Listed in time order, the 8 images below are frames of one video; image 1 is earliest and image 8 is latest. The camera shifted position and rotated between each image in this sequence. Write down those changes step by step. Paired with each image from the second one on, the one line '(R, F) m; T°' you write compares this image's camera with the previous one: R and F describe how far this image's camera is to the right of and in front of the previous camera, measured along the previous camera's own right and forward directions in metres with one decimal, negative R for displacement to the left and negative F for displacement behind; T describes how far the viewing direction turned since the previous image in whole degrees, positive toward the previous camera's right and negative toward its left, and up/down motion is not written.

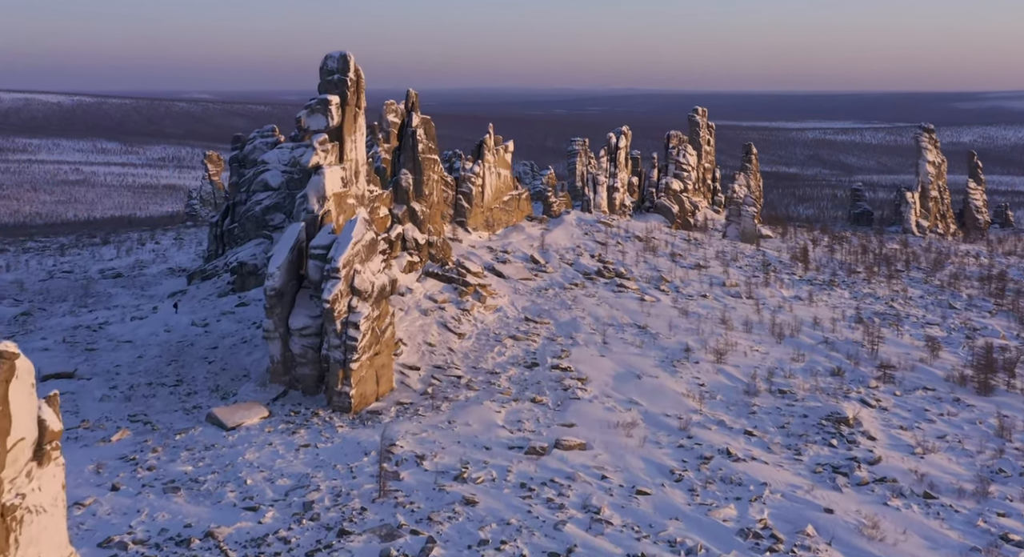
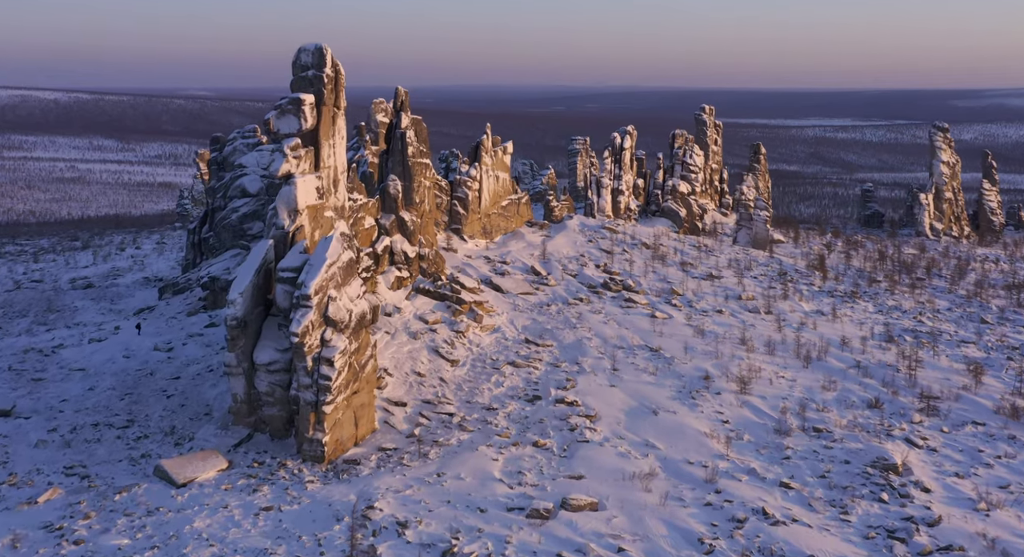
(0.0, +2.6) m; 0°
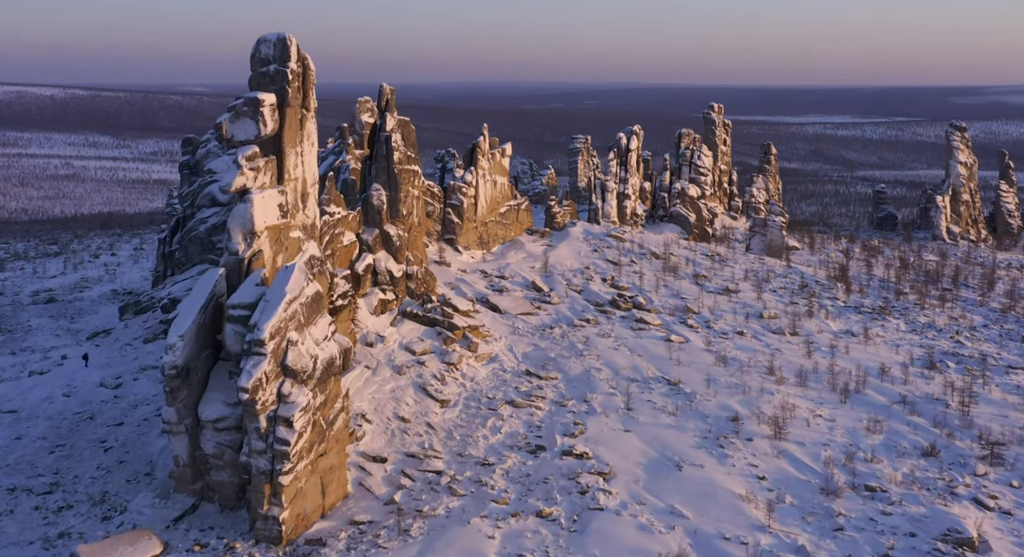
(0.0, +3.0) m; 0°
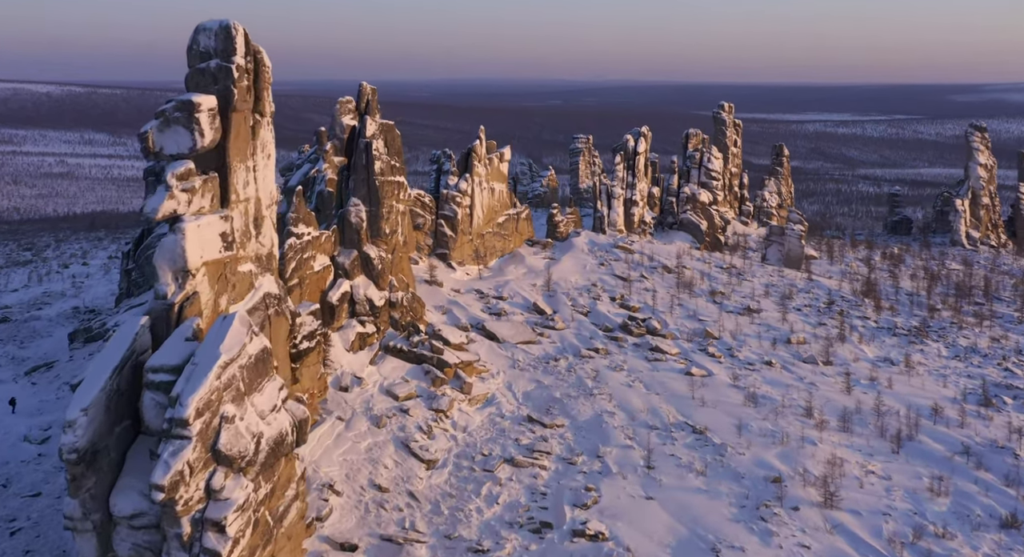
(0.0, +3.1) m; 0°
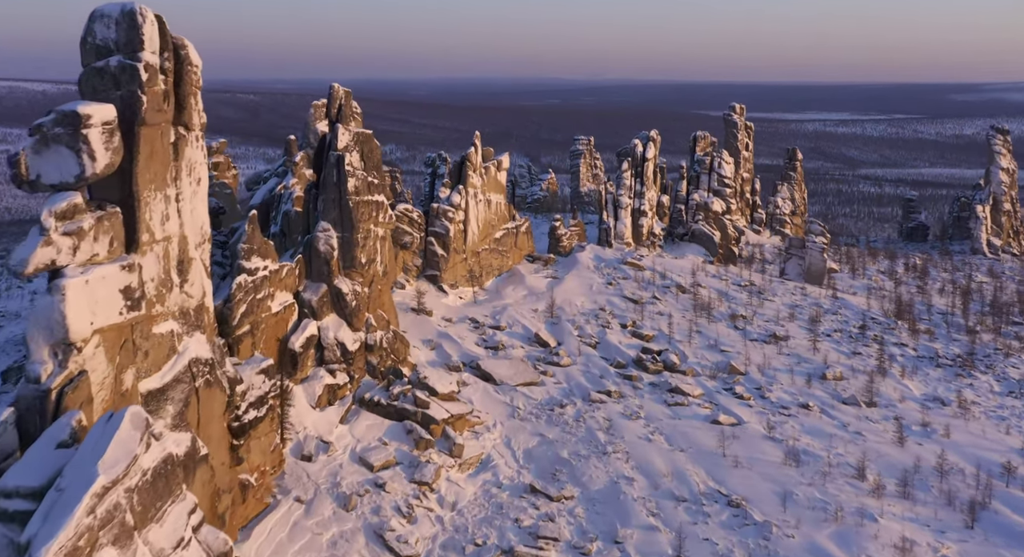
(0.0, +3.2) m; 0°
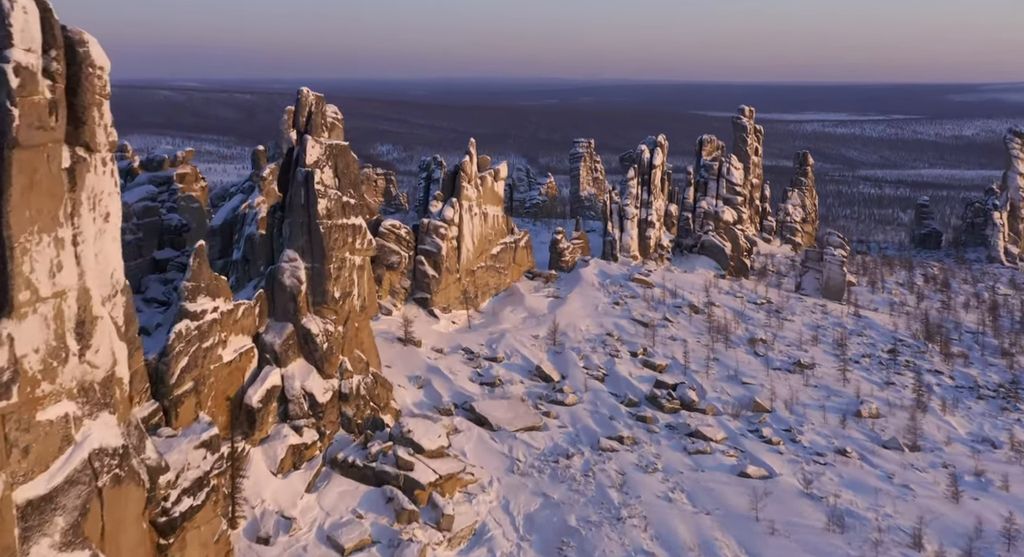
(0.0, +2.5) m; 0°
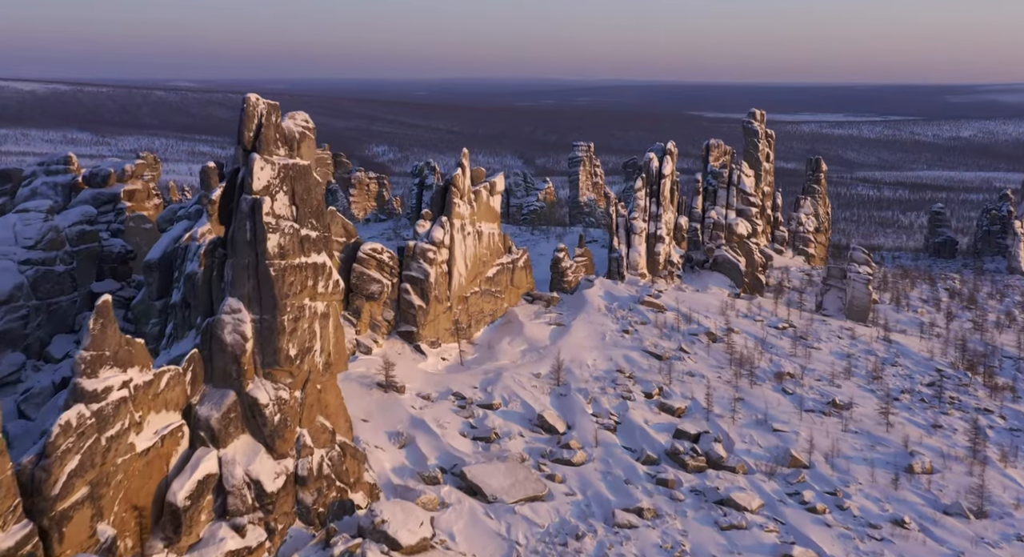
(0.0, +2.9) m; 0°
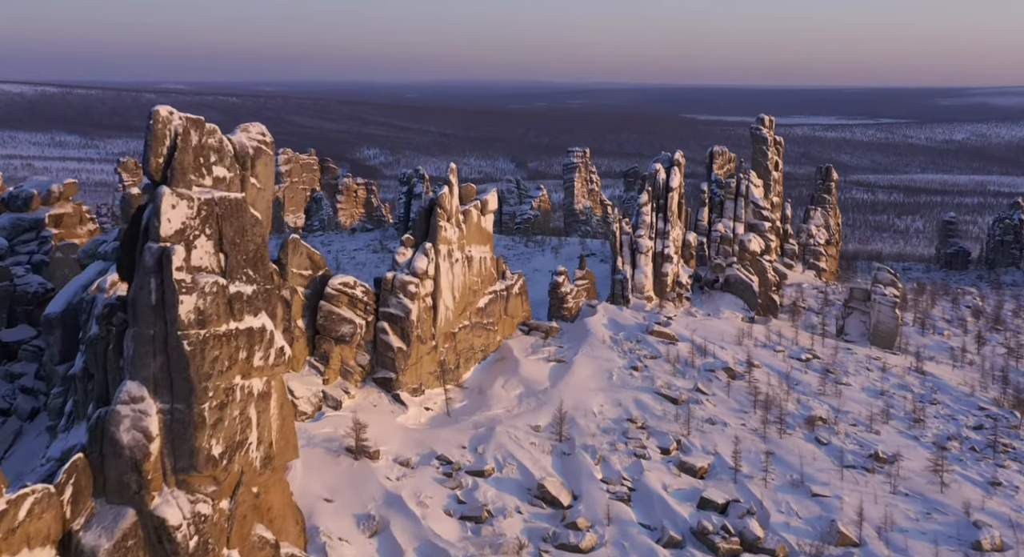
(0.0, +2.9) m; 0°
